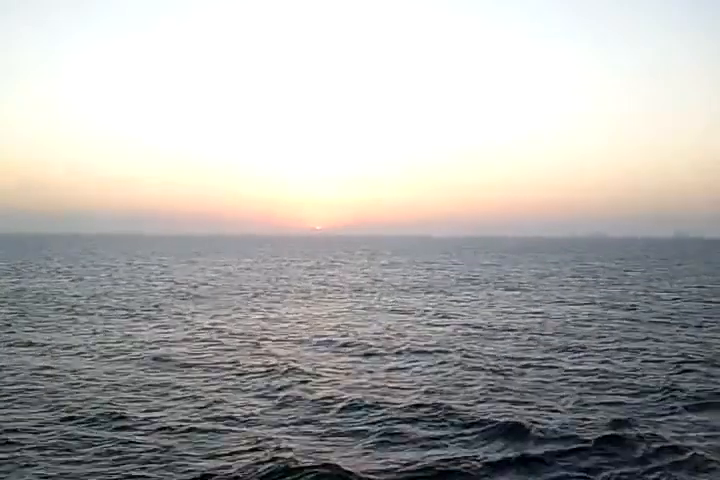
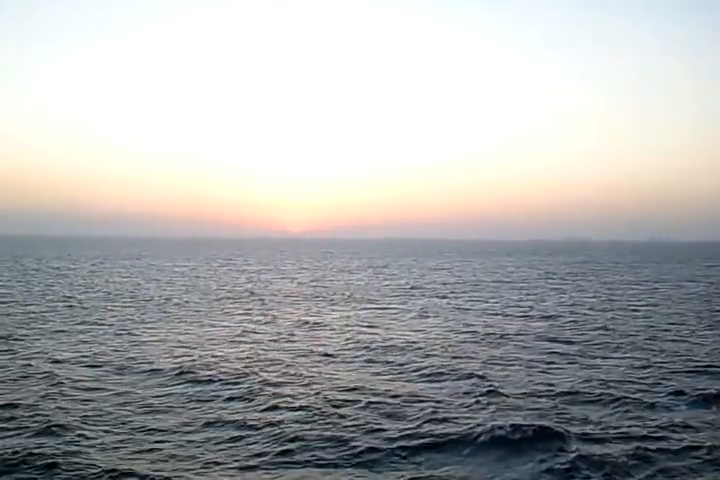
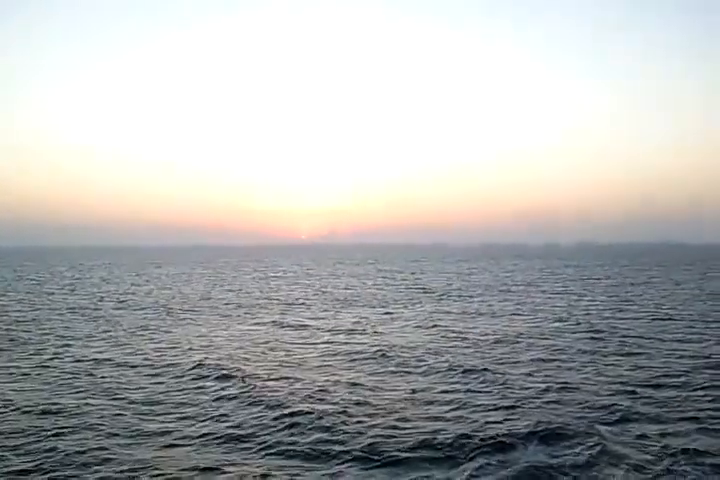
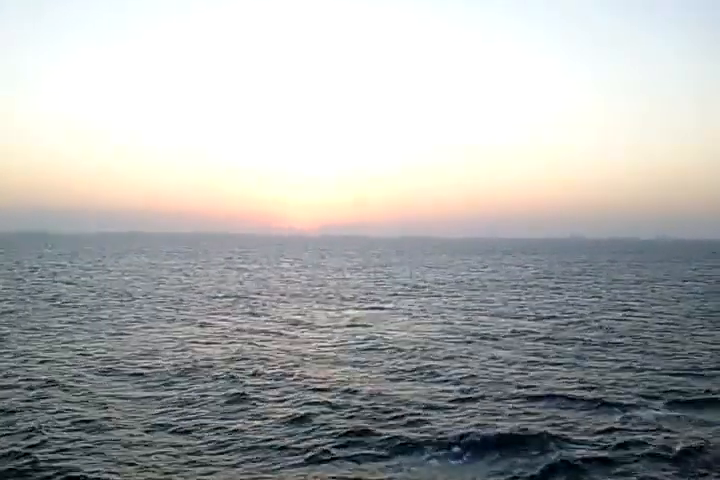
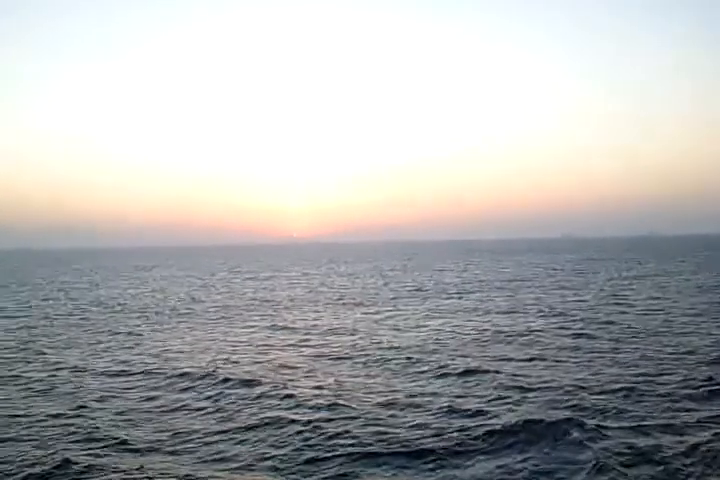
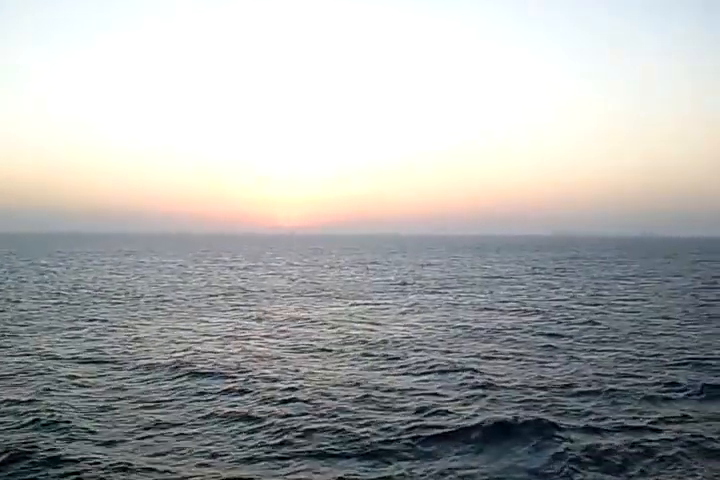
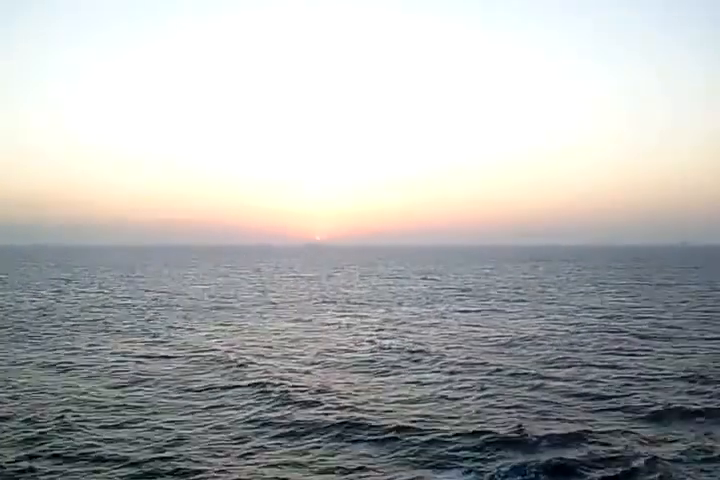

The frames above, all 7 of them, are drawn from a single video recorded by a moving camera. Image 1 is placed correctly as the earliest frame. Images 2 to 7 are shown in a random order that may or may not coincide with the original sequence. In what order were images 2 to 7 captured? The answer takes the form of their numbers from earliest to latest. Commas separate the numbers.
7, 3, 5, 6, 2, 4
